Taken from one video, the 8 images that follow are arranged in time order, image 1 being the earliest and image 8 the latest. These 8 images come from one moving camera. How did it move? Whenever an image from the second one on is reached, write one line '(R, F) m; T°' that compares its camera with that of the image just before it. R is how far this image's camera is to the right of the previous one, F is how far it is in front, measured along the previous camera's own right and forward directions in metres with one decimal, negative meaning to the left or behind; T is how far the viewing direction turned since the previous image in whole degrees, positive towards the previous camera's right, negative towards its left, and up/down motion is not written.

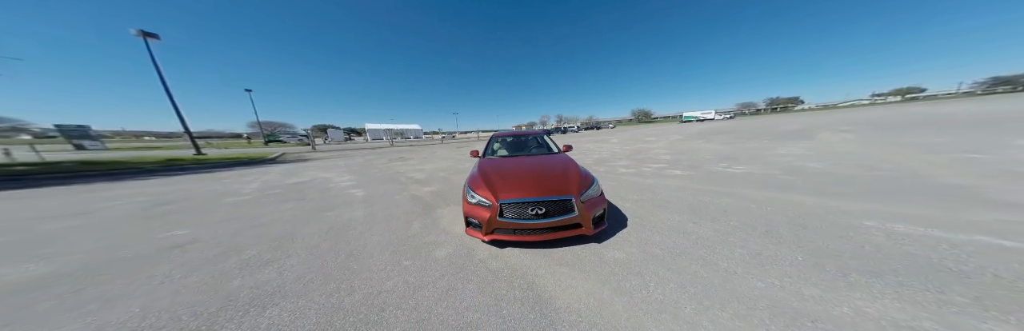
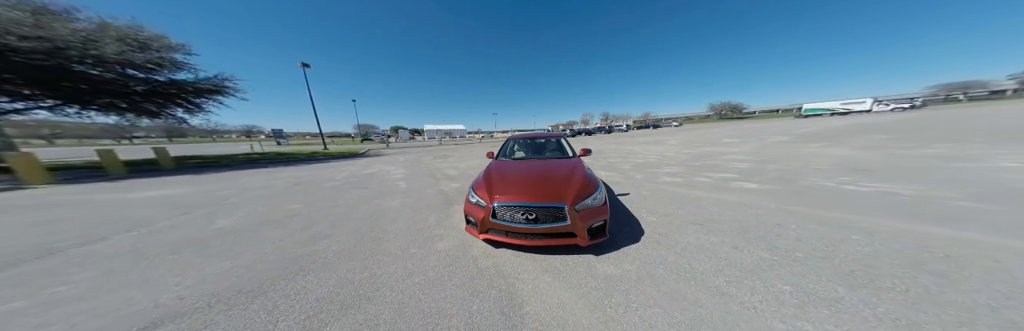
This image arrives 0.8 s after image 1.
(+0.5, 0.0) m; -12°
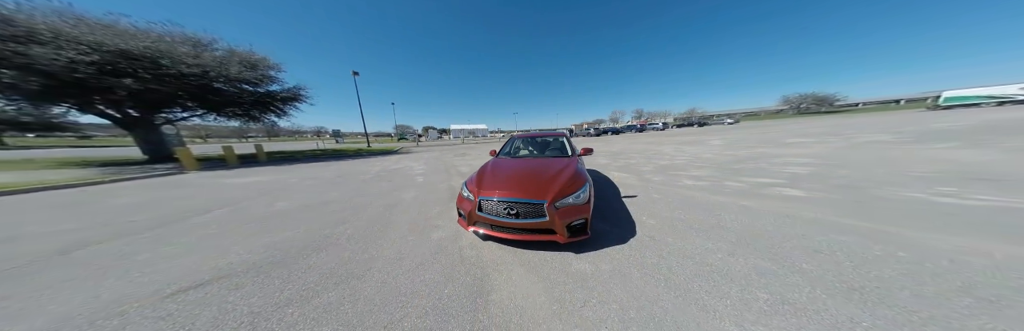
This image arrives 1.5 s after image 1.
(+0.4, -0.1) m; -6°
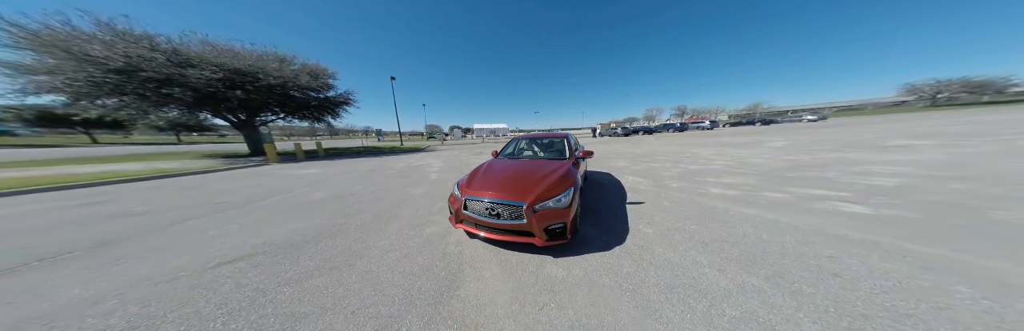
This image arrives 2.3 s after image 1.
(+0.4, 0.0) m; -6°
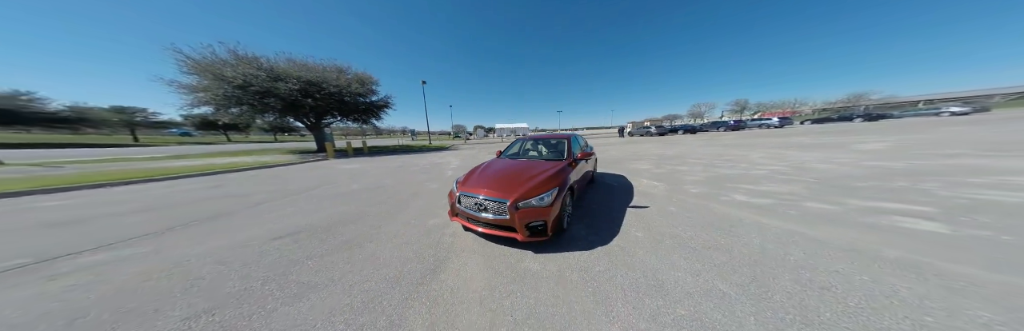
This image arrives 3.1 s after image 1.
(+0.4, -0.1) m; -7°
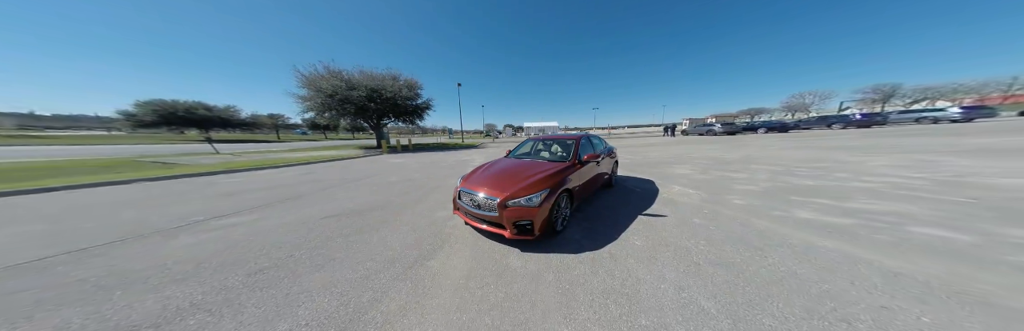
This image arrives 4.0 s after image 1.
(+0.4, 0.0) m; -9°
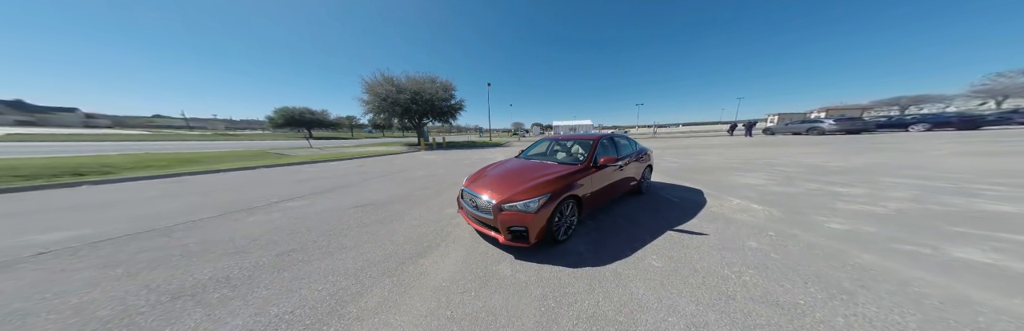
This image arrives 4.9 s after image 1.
(+0.3, +0.2) m; -9°
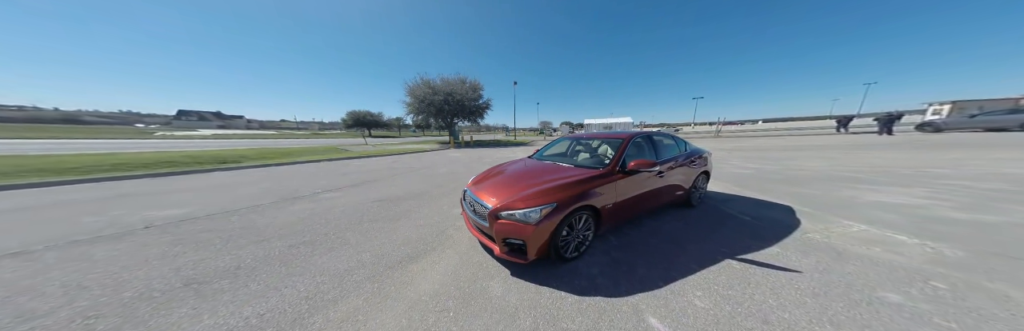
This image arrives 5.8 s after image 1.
(+0.2, +0.3) m; -8°
